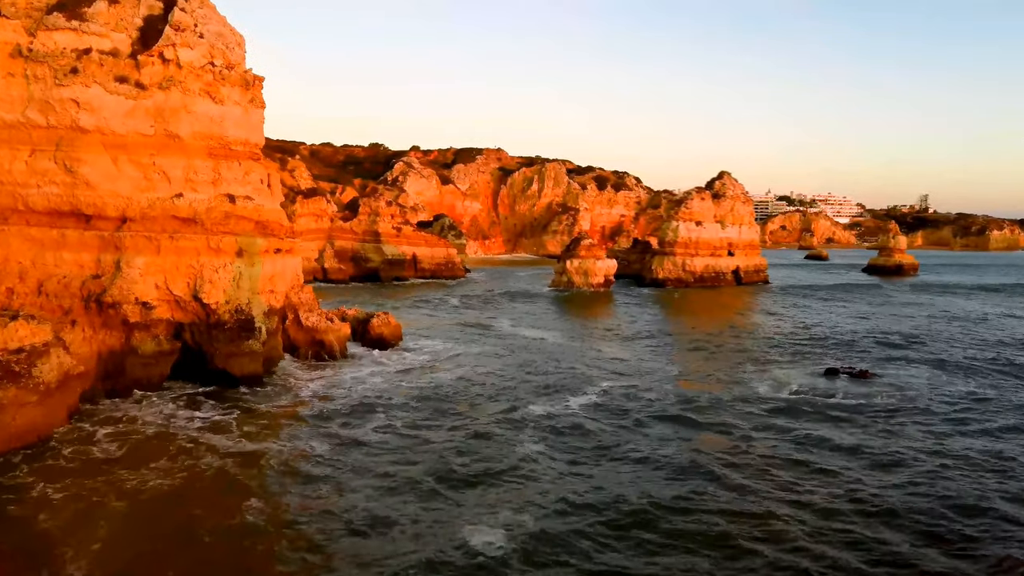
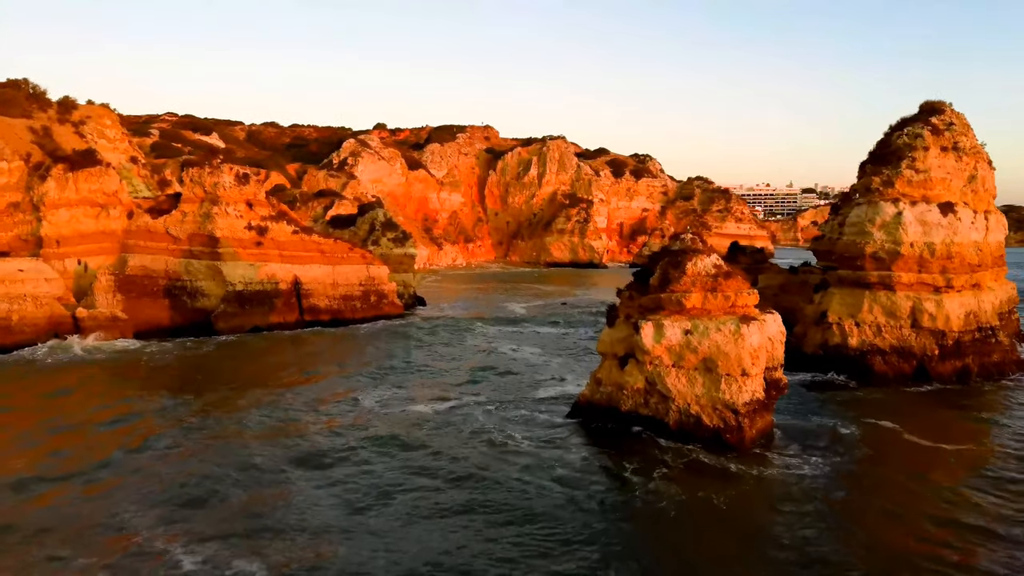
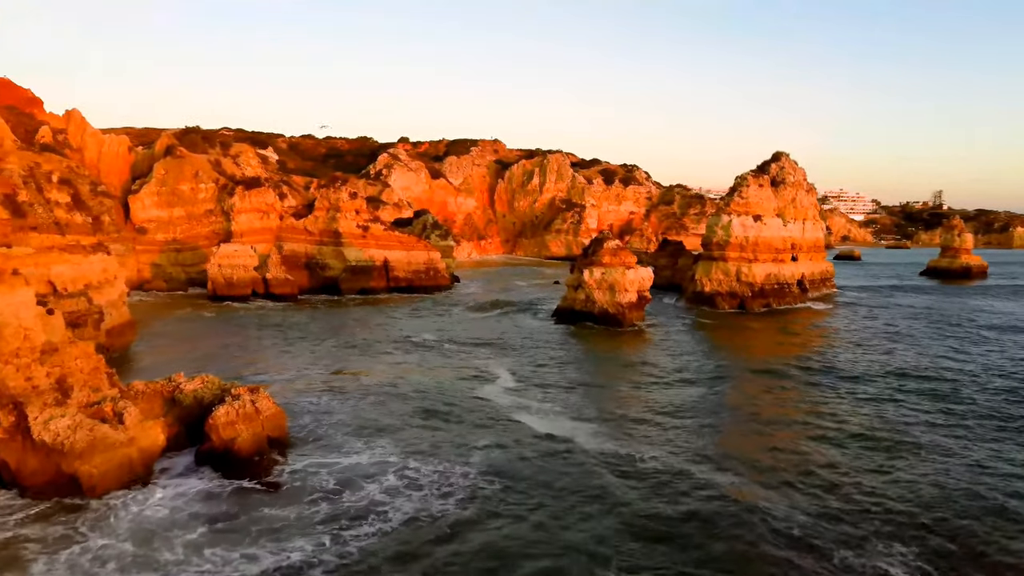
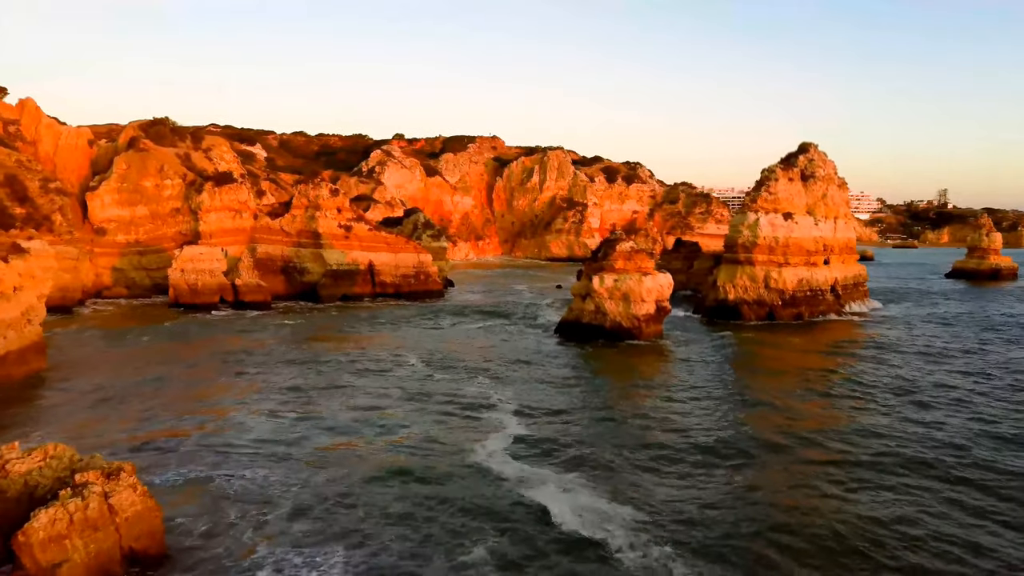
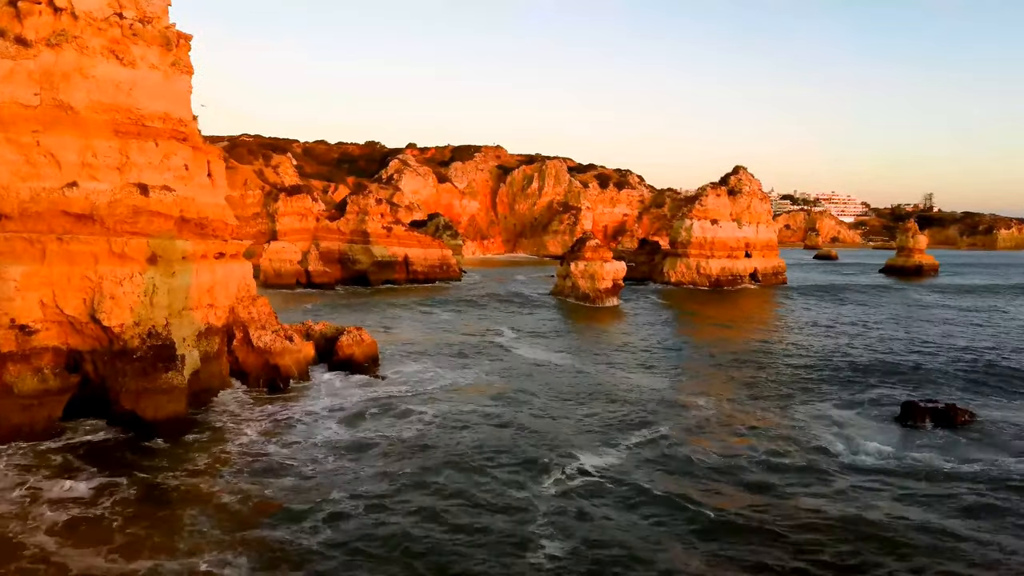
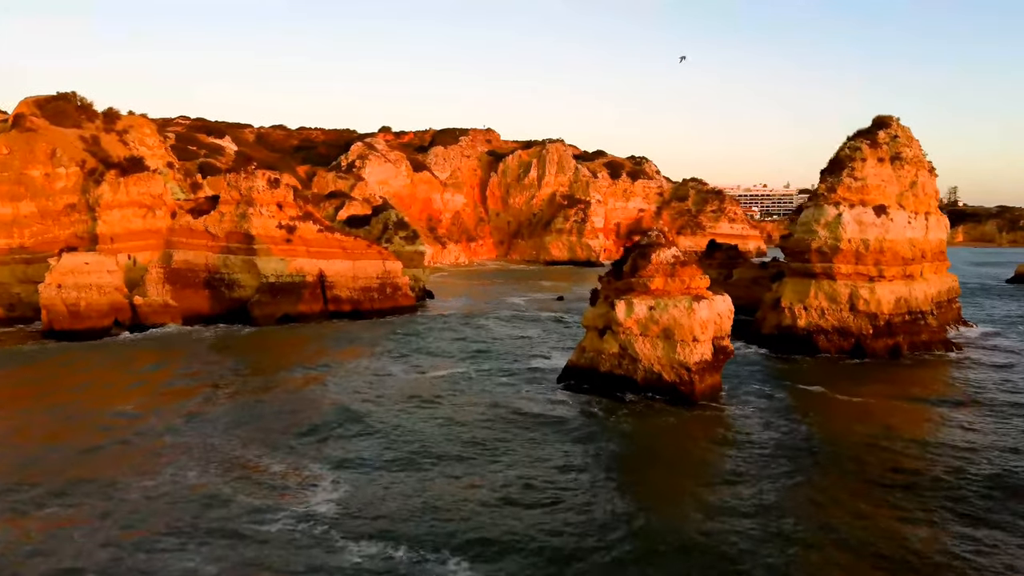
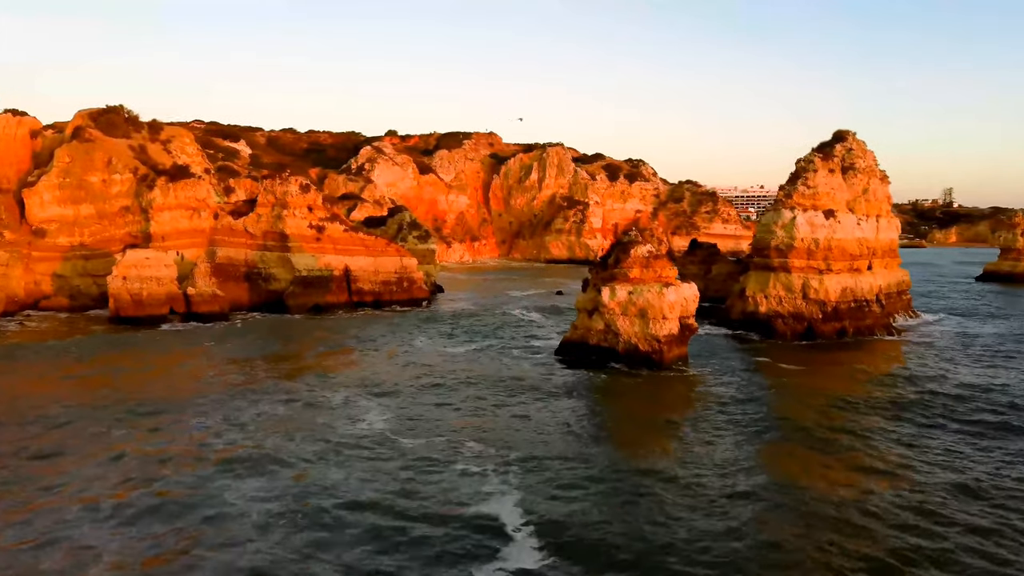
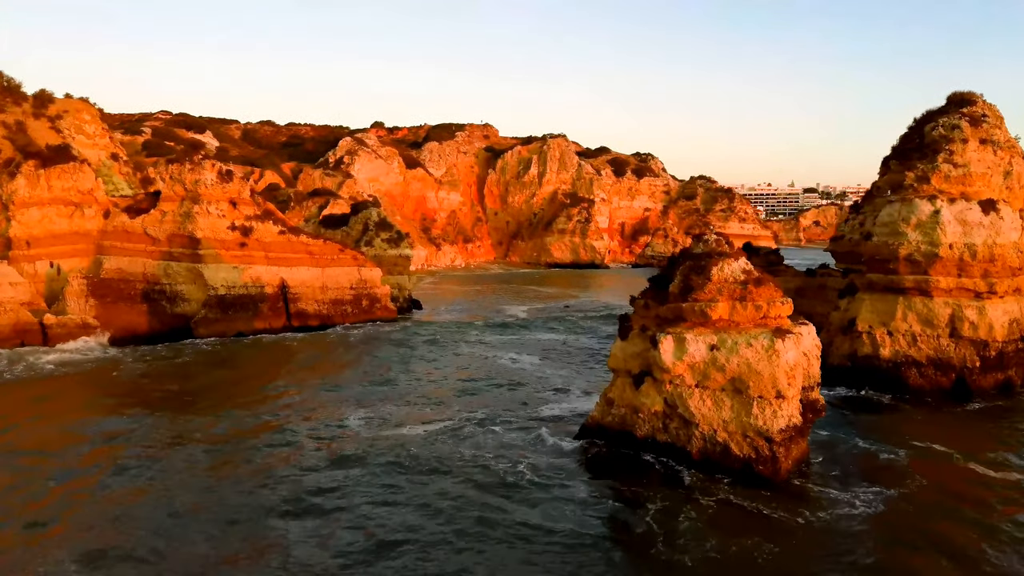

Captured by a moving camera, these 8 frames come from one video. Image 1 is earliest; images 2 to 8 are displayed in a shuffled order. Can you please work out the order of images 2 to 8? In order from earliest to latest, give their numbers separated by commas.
5, 3, 4, 7, 6, 2, 8
